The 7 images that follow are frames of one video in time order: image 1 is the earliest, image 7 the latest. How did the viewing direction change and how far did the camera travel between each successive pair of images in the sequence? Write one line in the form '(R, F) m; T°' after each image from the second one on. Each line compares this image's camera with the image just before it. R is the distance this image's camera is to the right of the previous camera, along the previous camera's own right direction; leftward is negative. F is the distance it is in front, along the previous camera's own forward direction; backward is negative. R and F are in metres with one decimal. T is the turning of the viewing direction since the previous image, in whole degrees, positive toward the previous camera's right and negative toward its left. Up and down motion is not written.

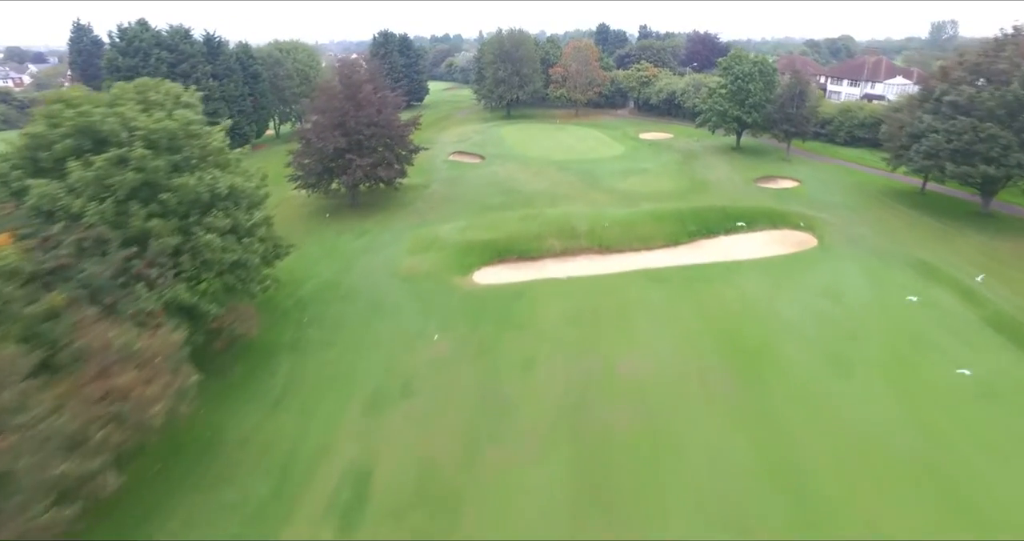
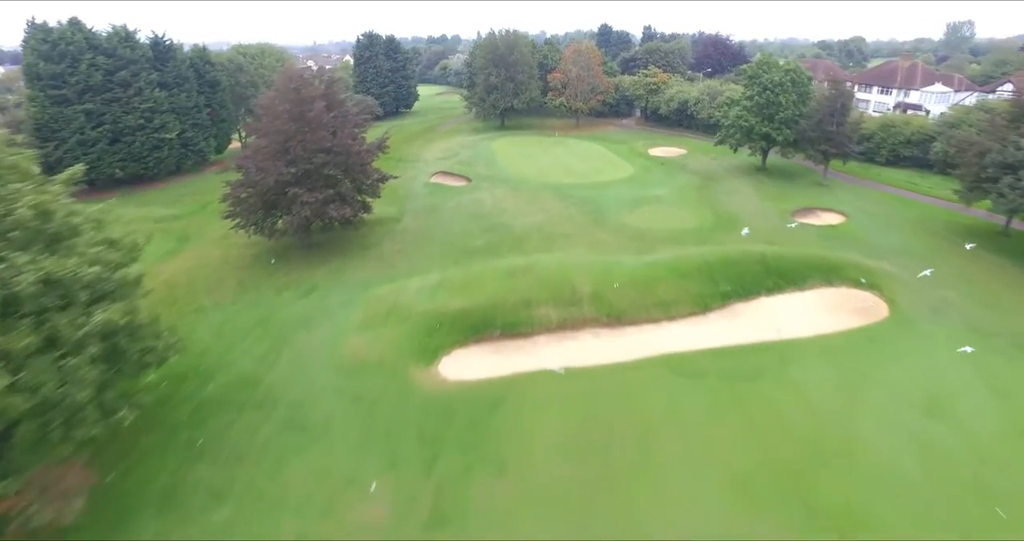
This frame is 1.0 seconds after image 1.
(+0.7, +7.3) m; 0°
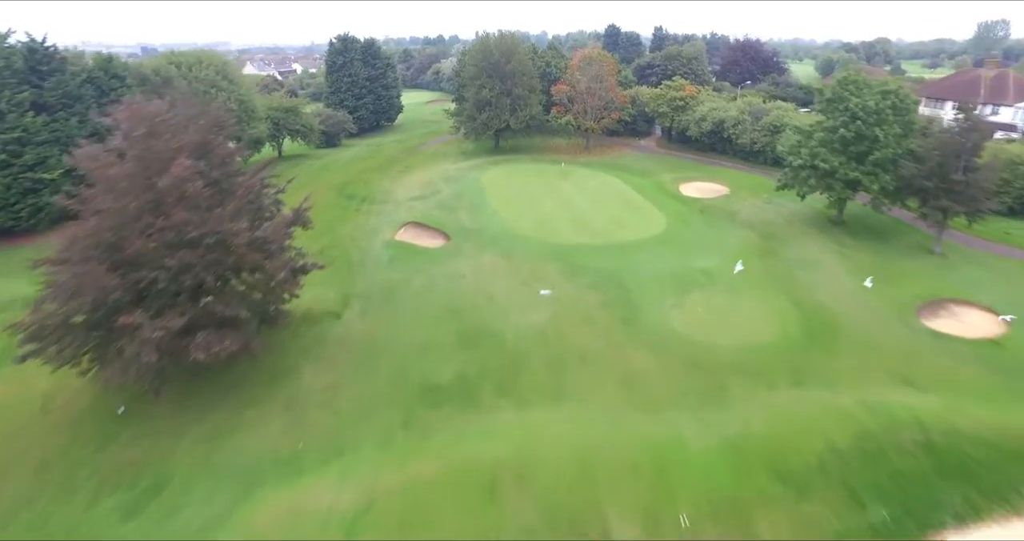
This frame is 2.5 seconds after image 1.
(+0.5, +12.1) m; 0°
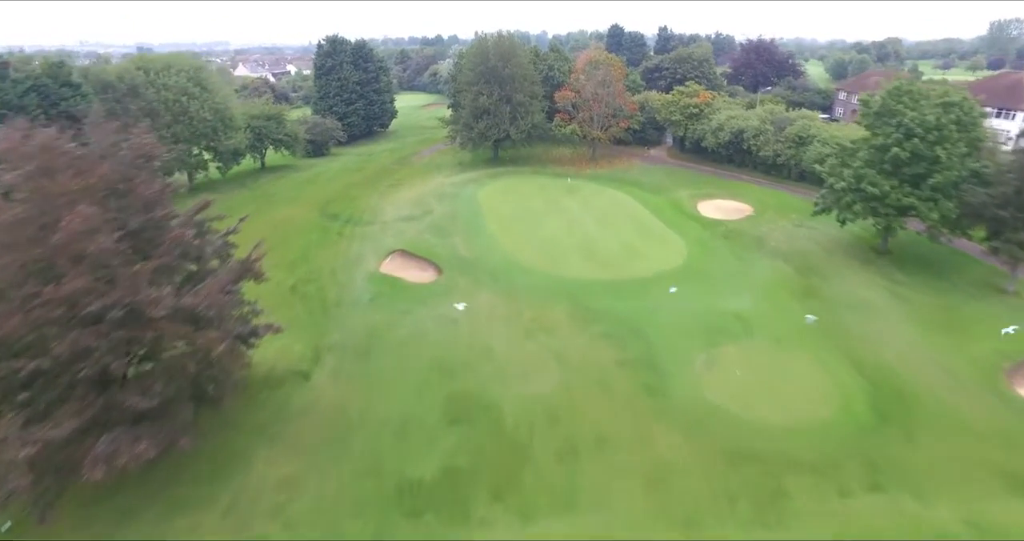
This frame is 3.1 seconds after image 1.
(0.0, +4.4) m; 0°
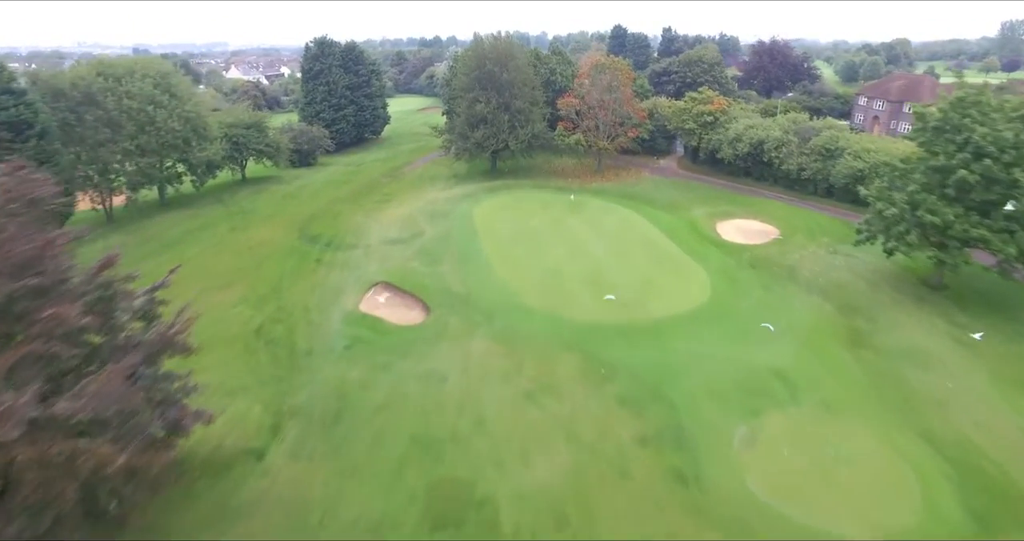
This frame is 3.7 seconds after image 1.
(0.0, +4.1) m; 0°
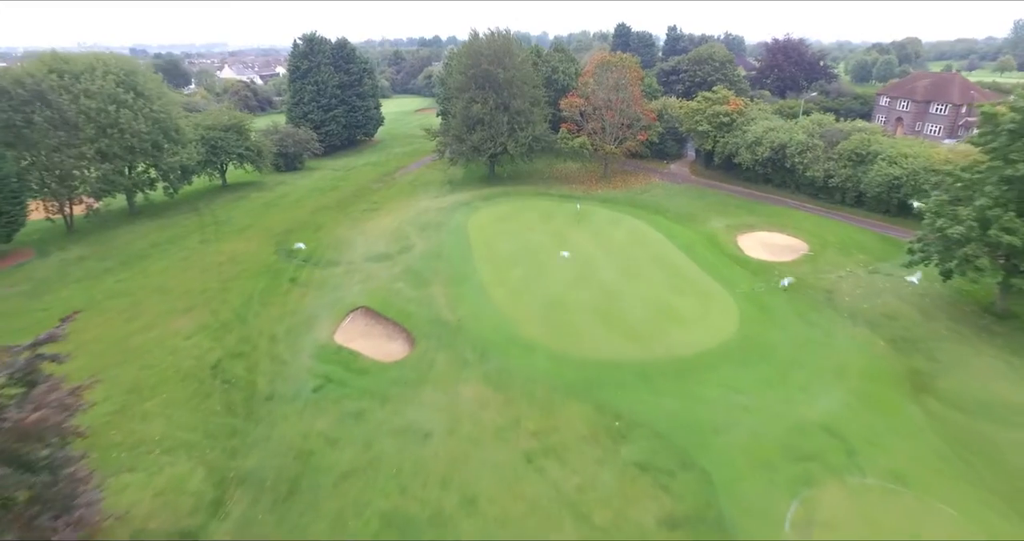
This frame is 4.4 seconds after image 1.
(+0.1, +3.7) m; 0°
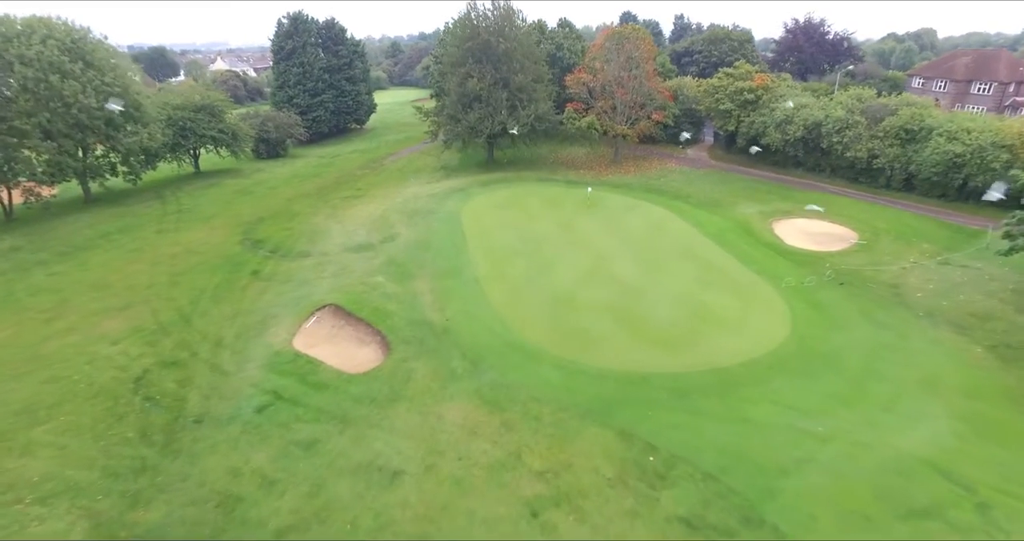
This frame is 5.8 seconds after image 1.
(+0.1, +4.7) m; 0°
